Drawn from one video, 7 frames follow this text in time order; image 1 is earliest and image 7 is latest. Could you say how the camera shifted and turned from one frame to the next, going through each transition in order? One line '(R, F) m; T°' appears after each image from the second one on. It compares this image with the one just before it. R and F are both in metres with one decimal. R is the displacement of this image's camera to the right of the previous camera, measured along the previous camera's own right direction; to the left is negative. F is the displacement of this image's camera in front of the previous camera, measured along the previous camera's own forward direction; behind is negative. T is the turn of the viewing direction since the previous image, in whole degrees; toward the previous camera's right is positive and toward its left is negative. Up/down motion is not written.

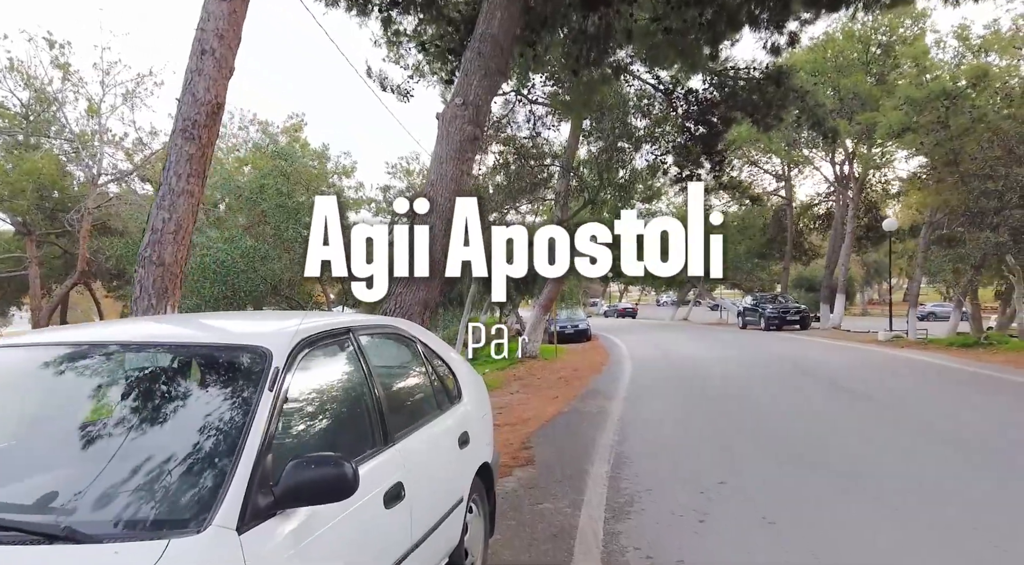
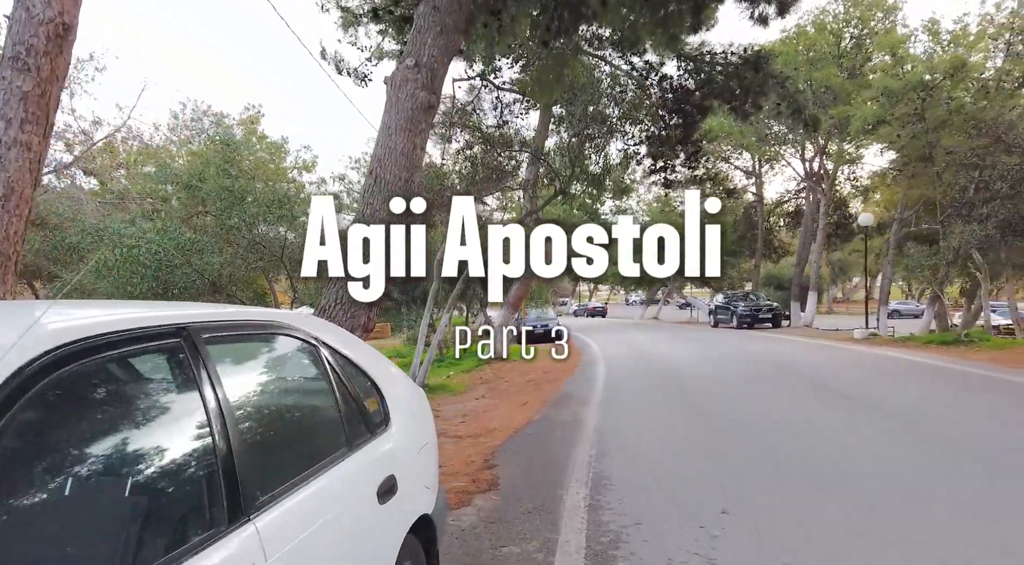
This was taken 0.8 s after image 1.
(+0.1, +0.9) m; +2°
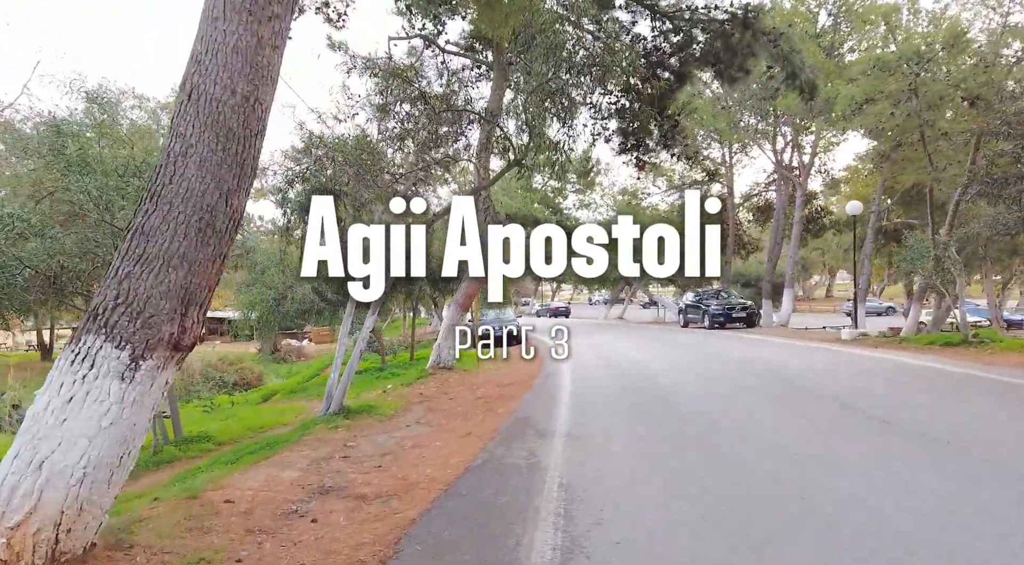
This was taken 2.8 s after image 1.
(+0.2, +2.2) m; +3°
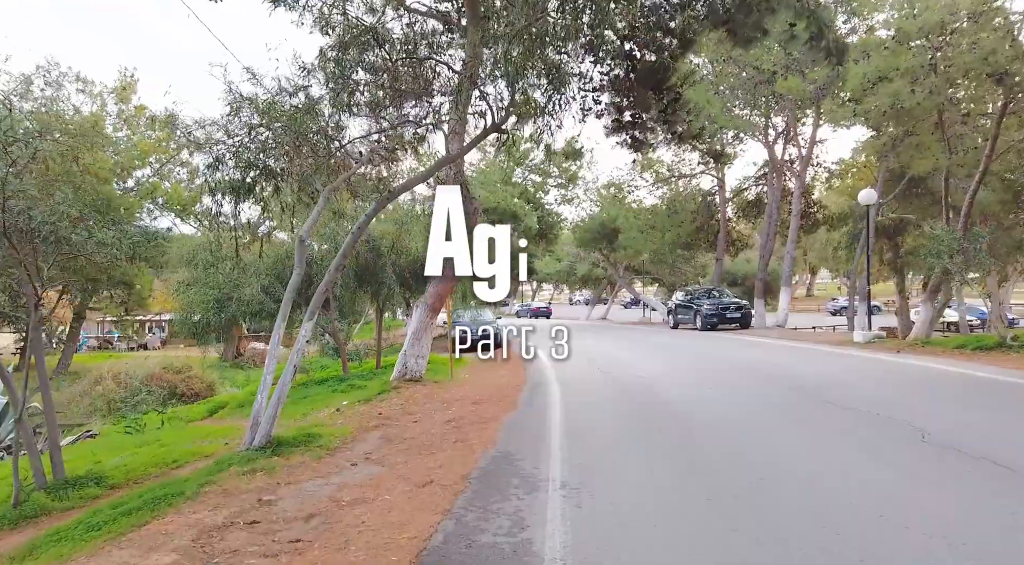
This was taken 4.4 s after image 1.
(0.0, +1.8) m; +2°
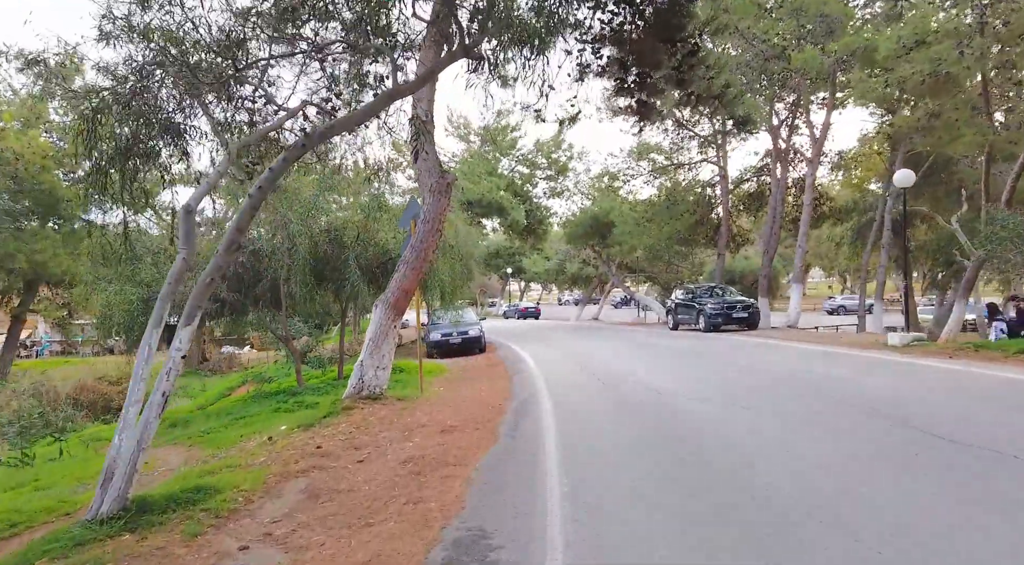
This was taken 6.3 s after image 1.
(+0.1, +2.1) m; +1°
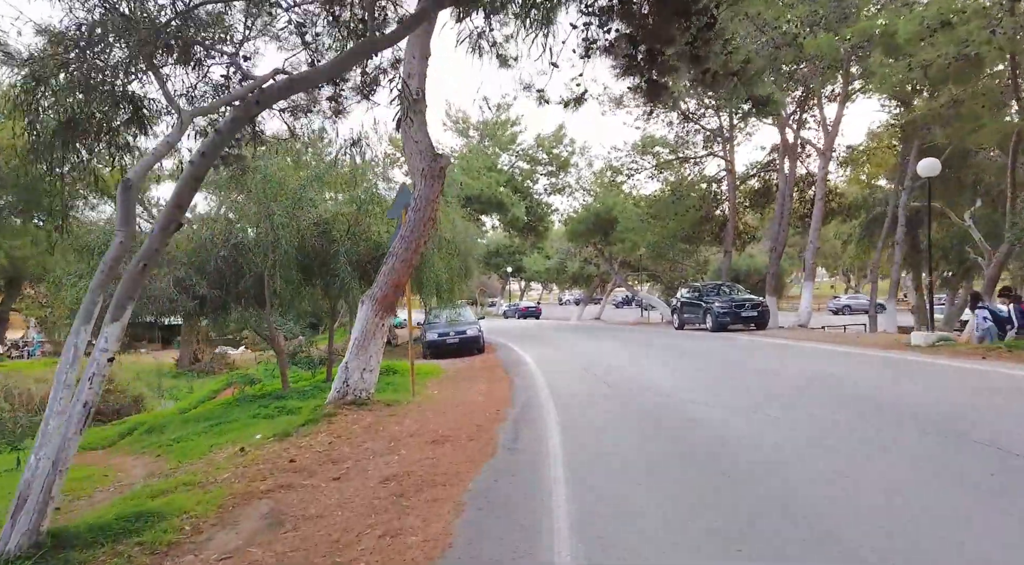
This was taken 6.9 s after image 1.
(0.0, +0.8) m; 0°
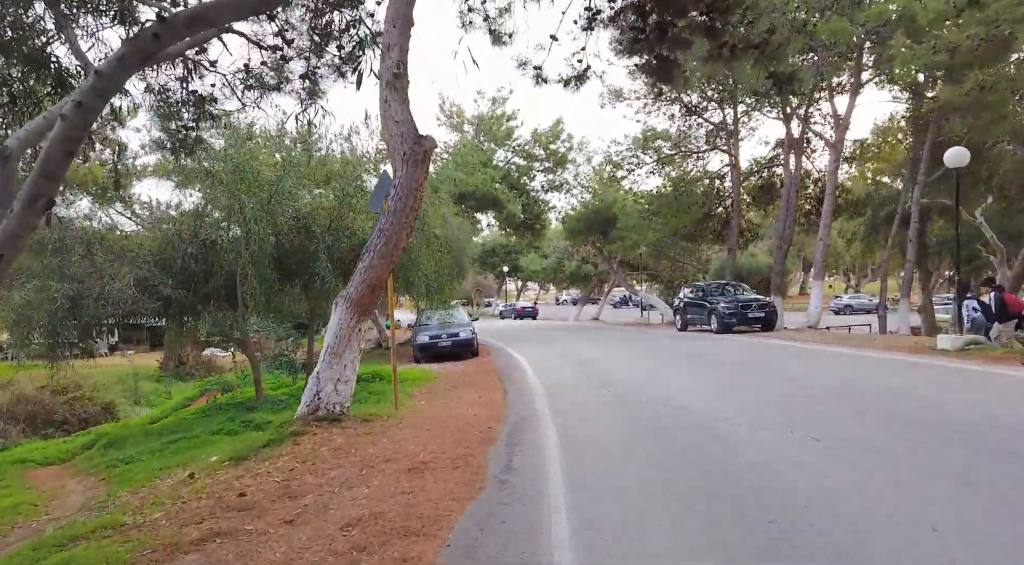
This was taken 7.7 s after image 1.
(0.0, +1.0) m; 0°
